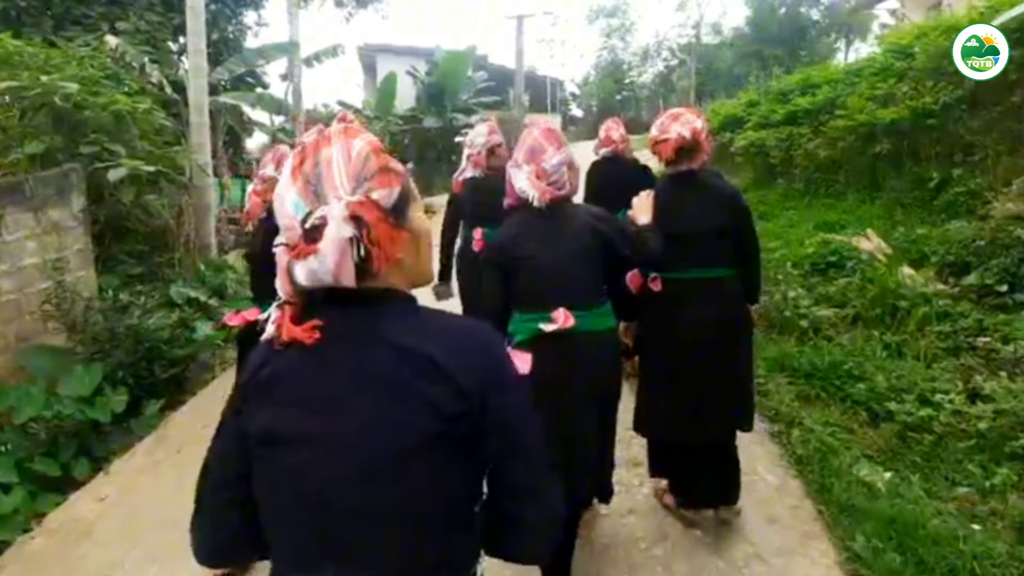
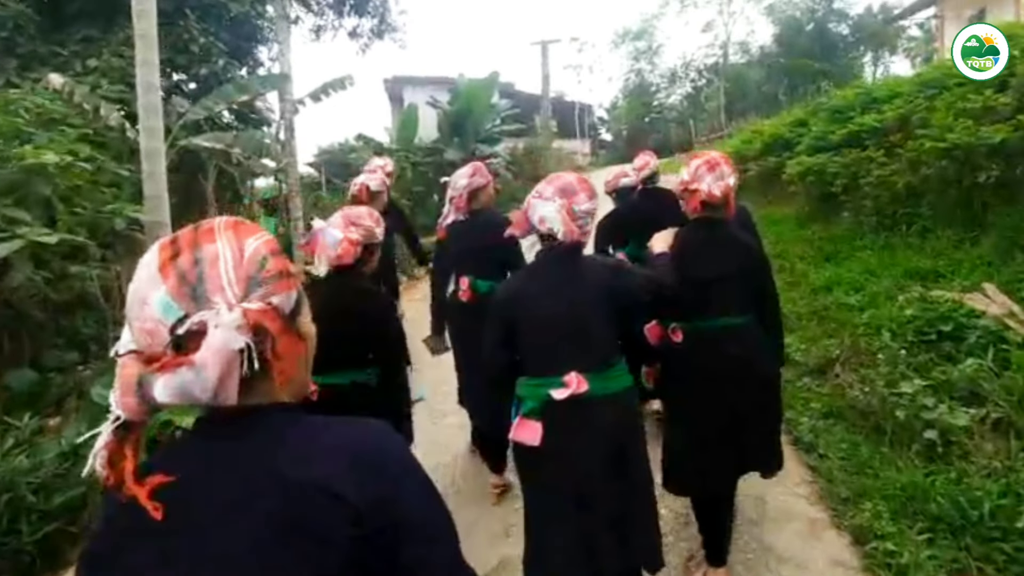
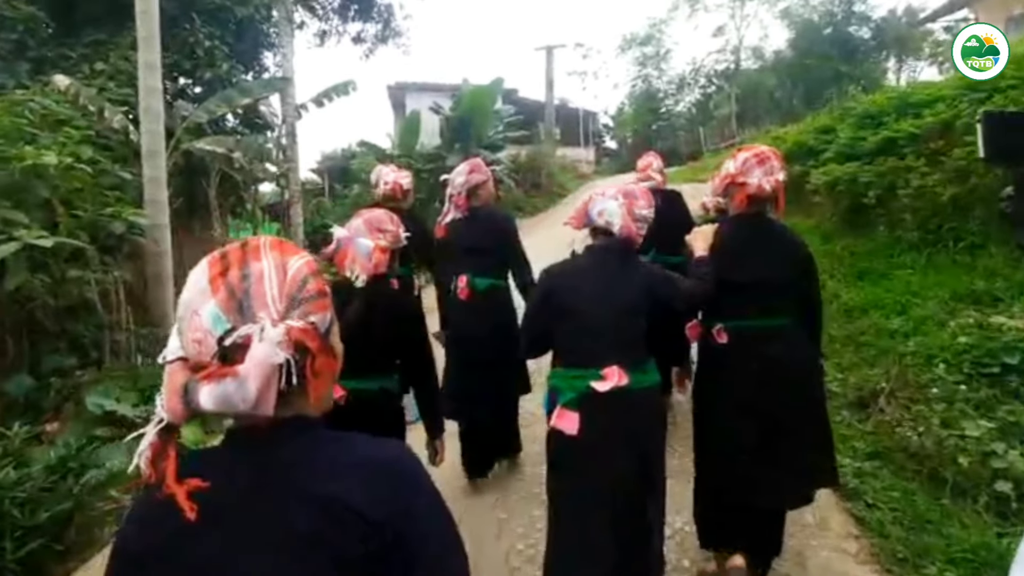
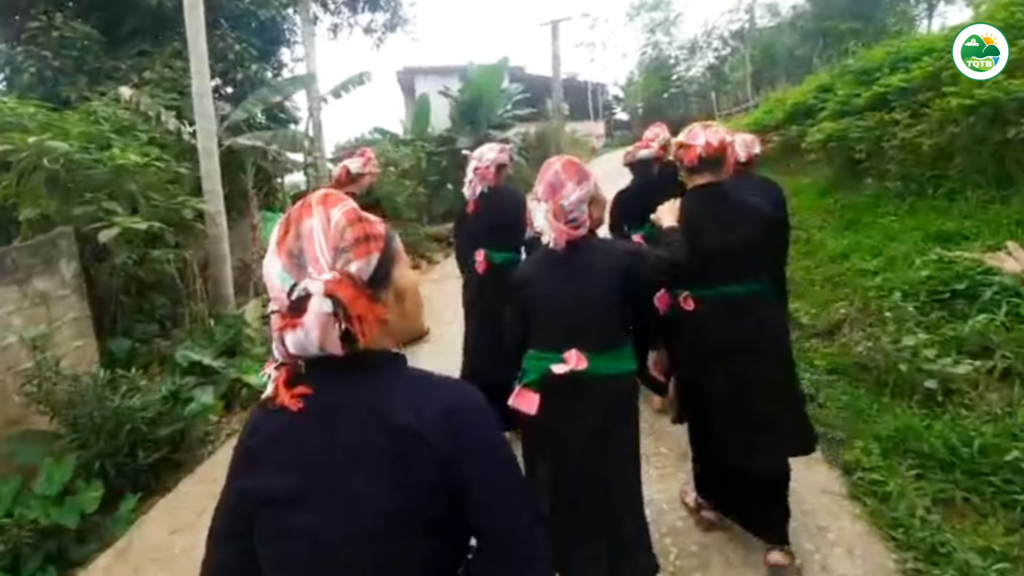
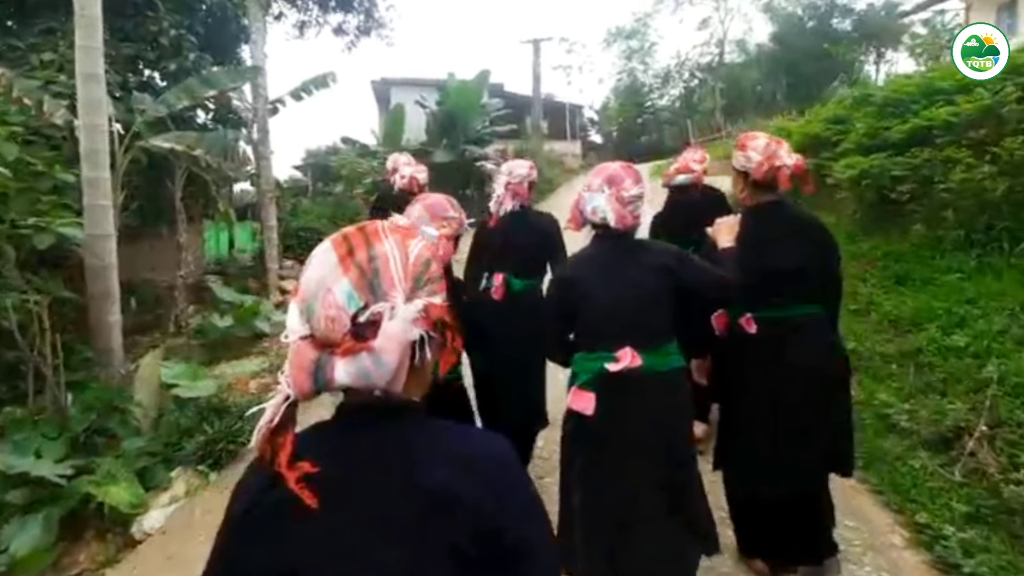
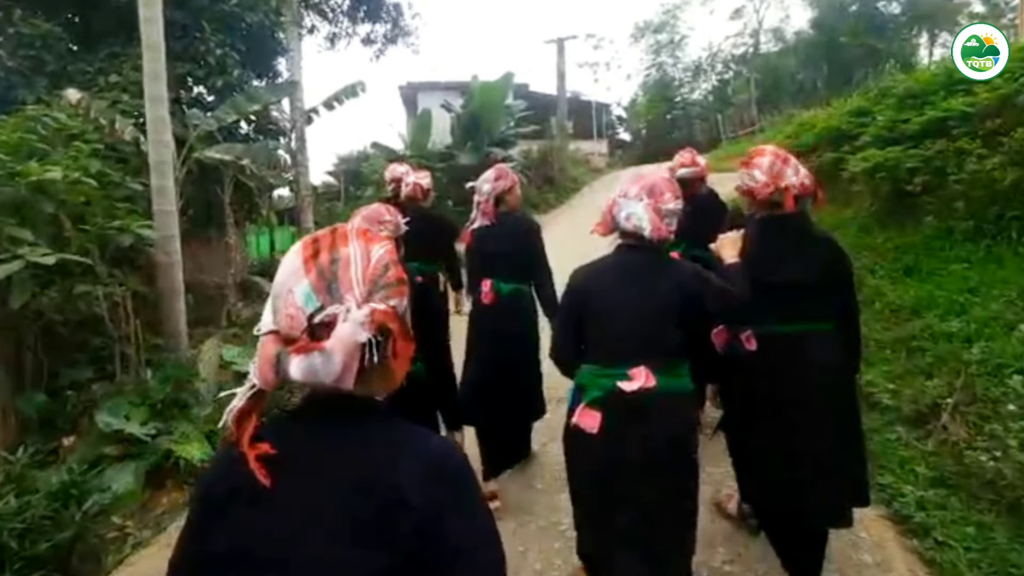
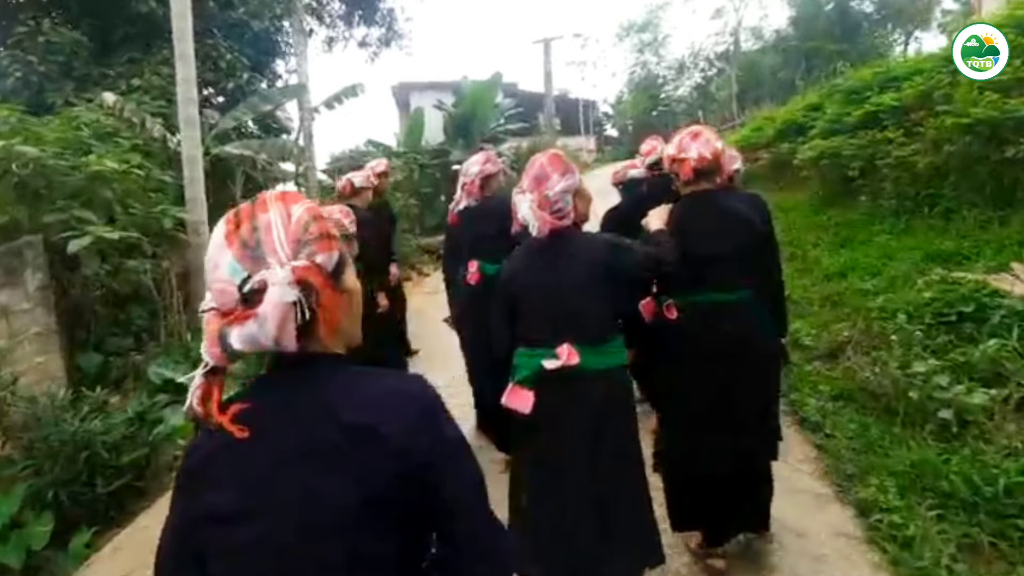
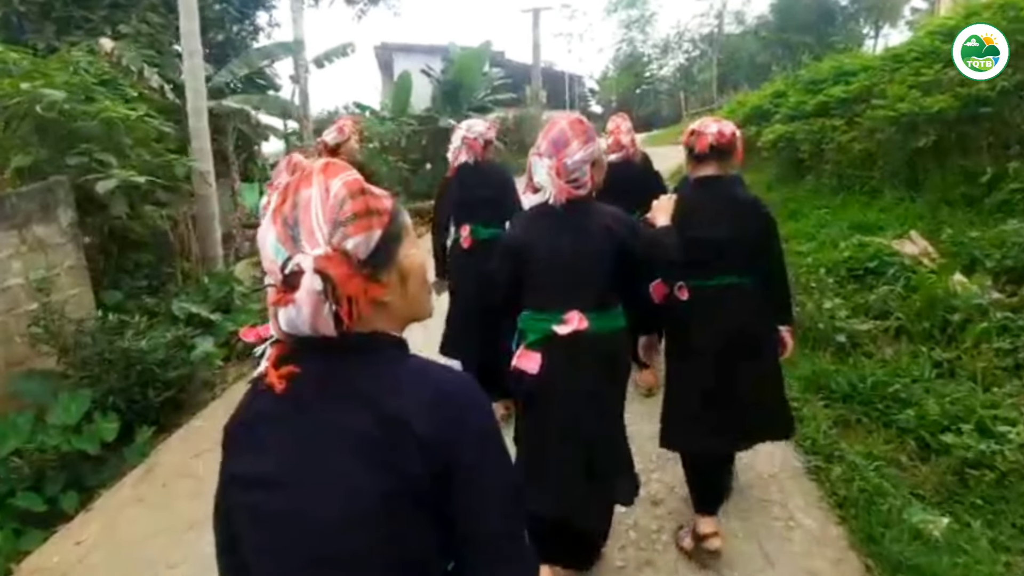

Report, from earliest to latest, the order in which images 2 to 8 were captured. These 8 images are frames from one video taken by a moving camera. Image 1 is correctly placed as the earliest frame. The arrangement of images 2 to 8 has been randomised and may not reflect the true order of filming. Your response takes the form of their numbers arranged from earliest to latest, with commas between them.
8, 4, 7, 2, 3, 6, 5
